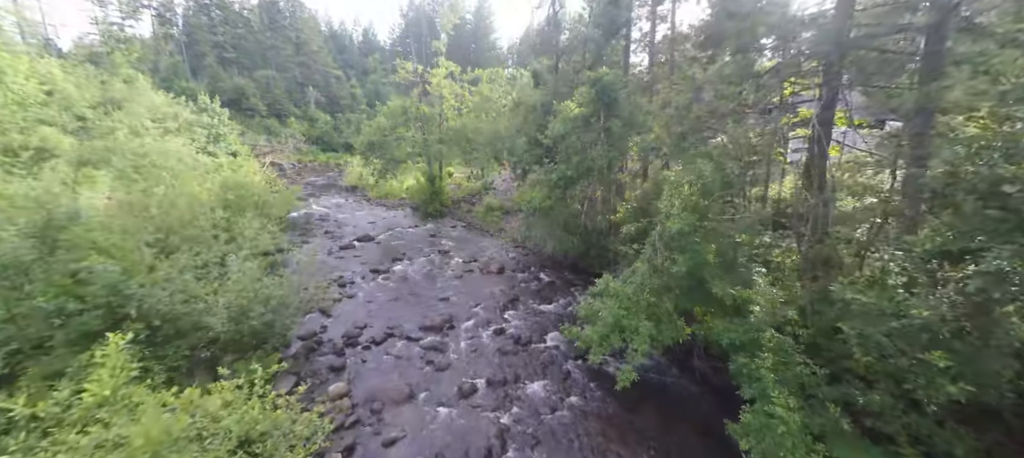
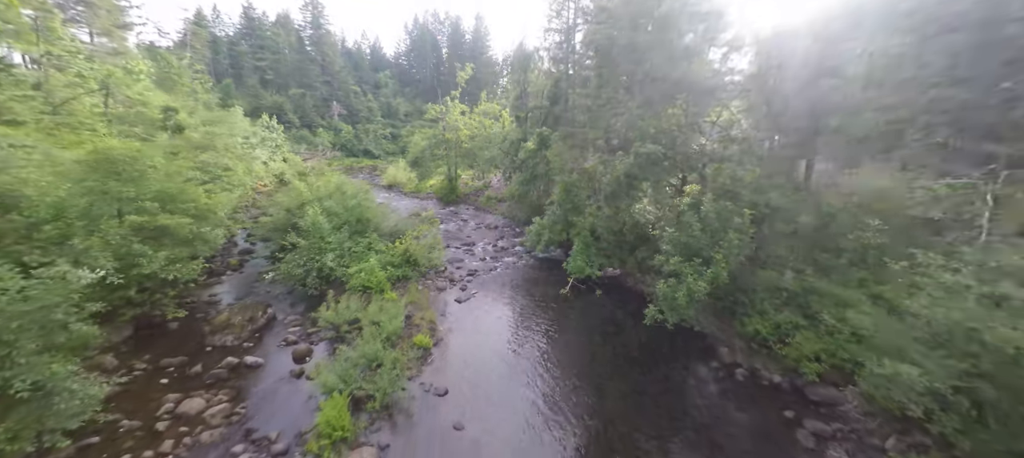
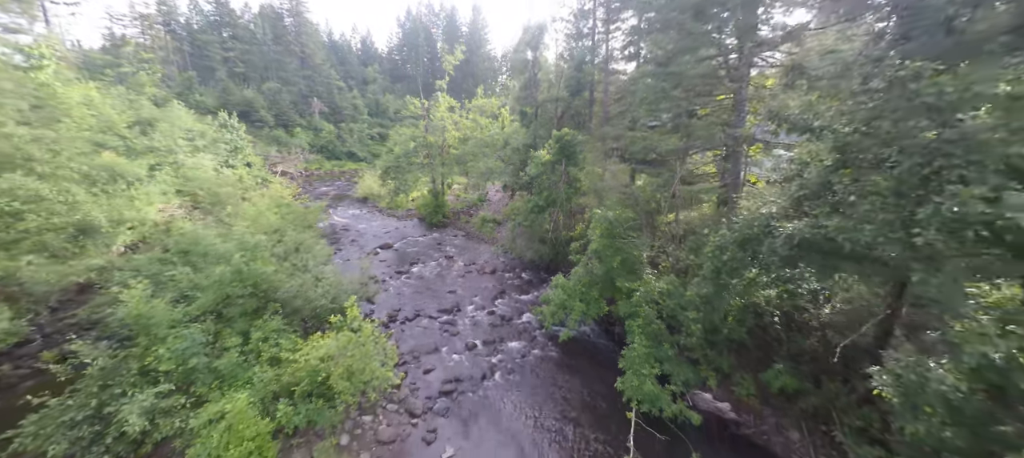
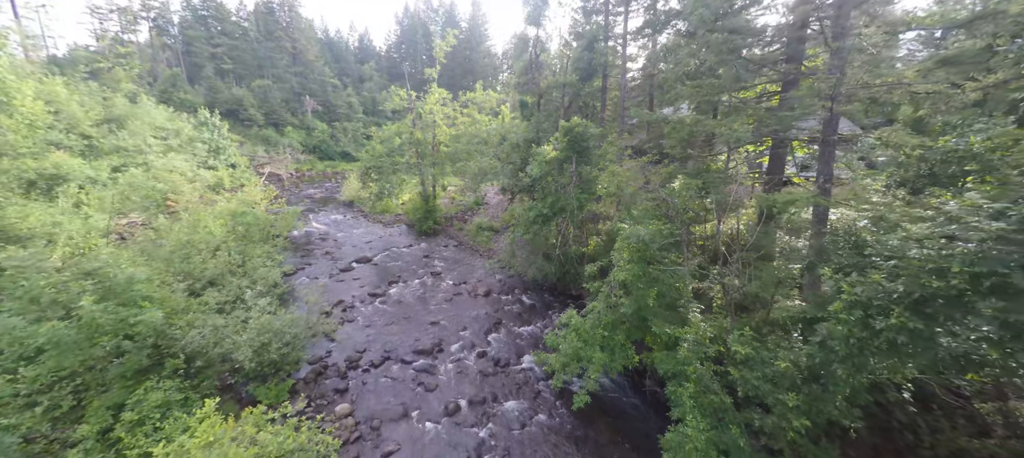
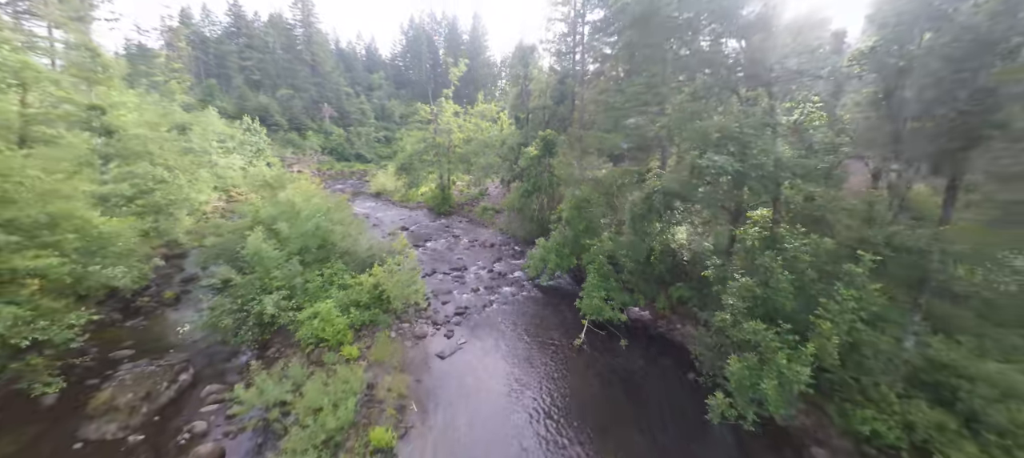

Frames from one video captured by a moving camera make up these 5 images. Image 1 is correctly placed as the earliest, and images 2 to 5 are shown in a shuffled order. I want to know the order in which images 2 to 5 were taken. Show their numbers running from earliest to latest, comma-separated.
4, 3, 5, 2
